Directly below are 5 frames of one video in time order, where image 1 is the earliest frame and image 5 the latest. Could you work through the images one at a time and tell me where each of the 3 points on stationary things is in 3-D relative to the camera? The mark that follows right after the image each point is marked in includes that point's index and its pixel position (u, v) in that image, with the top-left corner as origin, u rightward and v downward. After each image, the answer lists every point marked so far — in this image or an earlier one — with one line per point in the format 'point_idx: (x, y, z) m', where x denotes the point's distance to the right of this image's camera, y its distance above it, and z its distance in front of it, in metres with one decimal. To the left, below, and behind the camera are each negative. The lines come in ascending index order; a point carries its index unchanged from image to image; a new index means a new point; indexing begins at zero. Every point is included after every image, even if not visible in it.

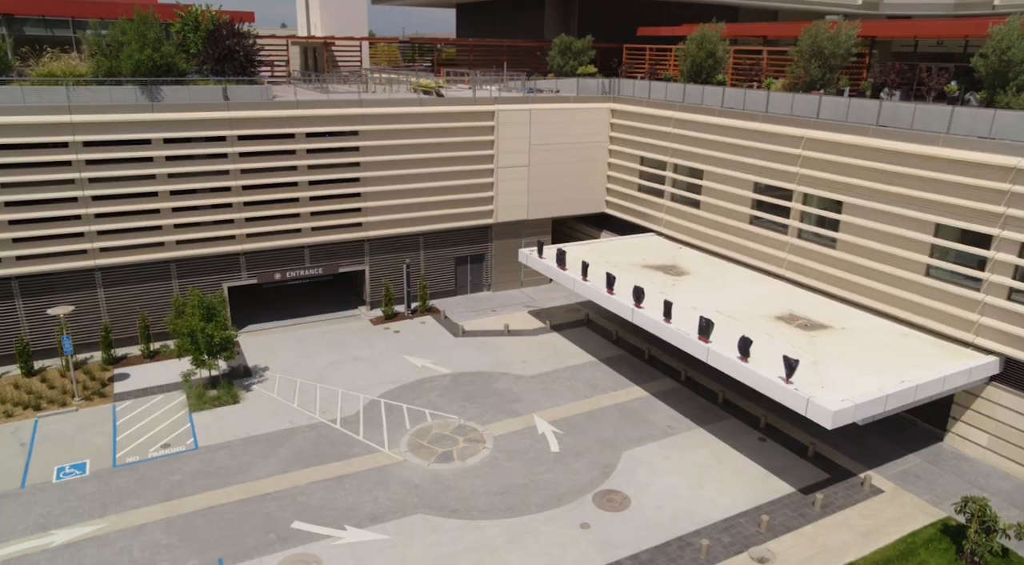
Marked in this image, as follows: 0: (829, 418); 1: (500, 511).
0: (+8.3, -3.5, +17.8) m
1: (-0.3, -6.3, +19.3) m
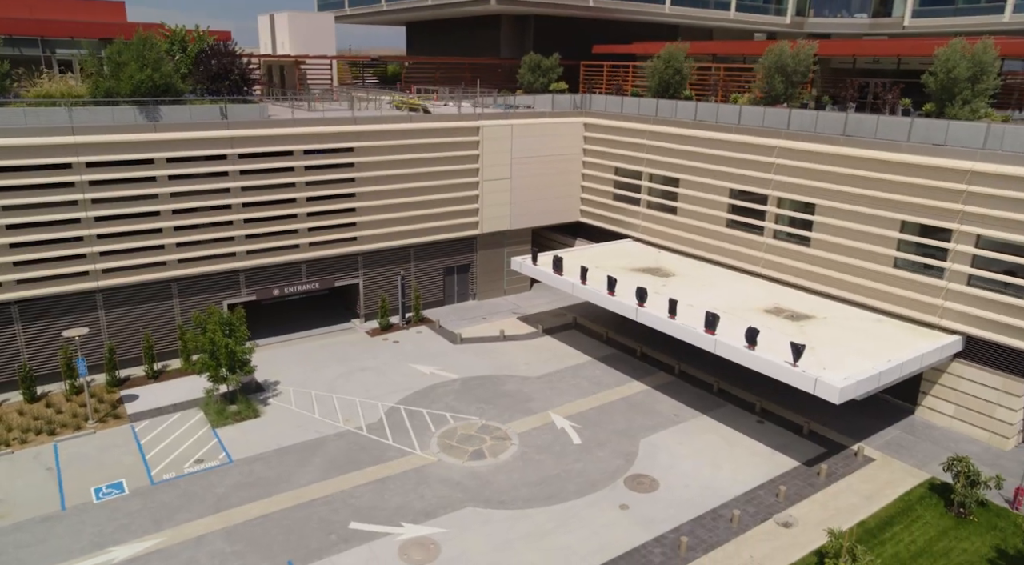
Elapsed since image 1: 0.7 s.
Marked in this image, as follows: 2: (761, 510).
0: (+9.5, -3.2, +20.1) m
1: (+1.0, -6.4, +20.6) m
2: (+7.2, -6.6, +20.0) m
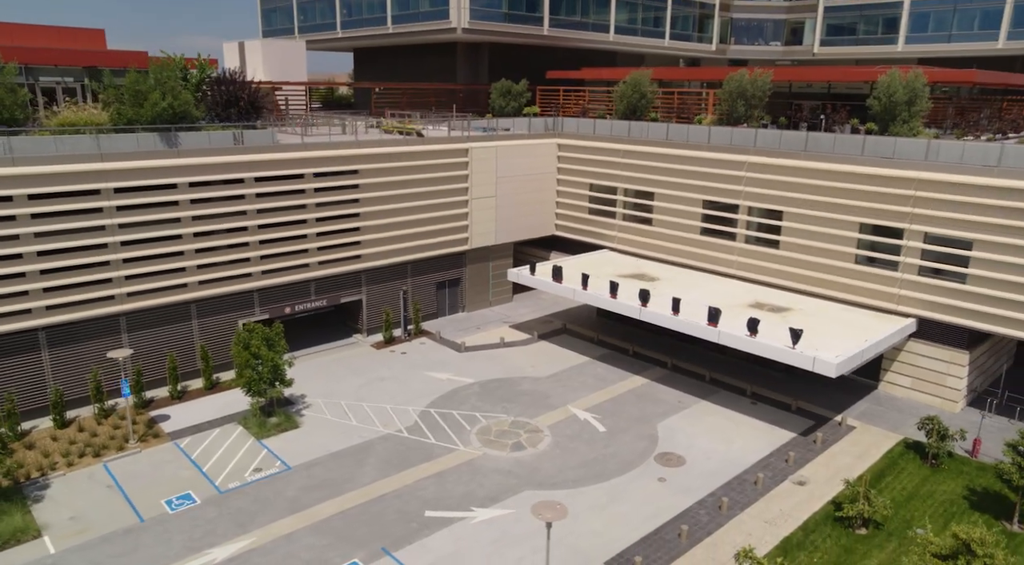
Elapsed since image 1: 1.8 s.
0: (+11.0, -2.9, +23.6) m
1: (+2.6, -6.5, +23.0) m
2: (+8.9, -6.4, +23.2) m
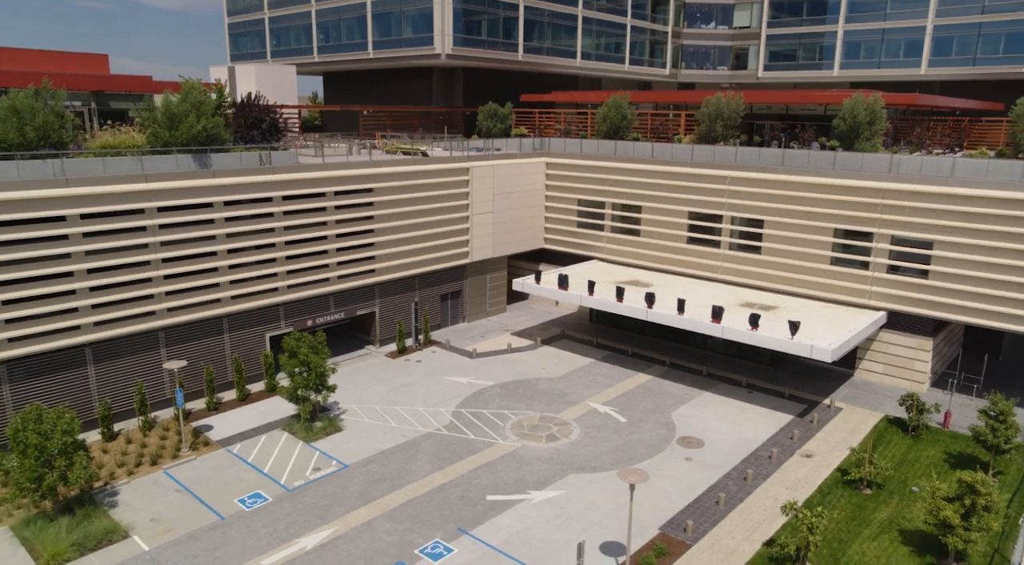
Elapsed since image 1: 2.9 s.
0: (+12.4, -2.8, +27.0) m
1: (+4.2, -6.6, +25.4) m
2: (+10.4, -6.3, +26.2) m
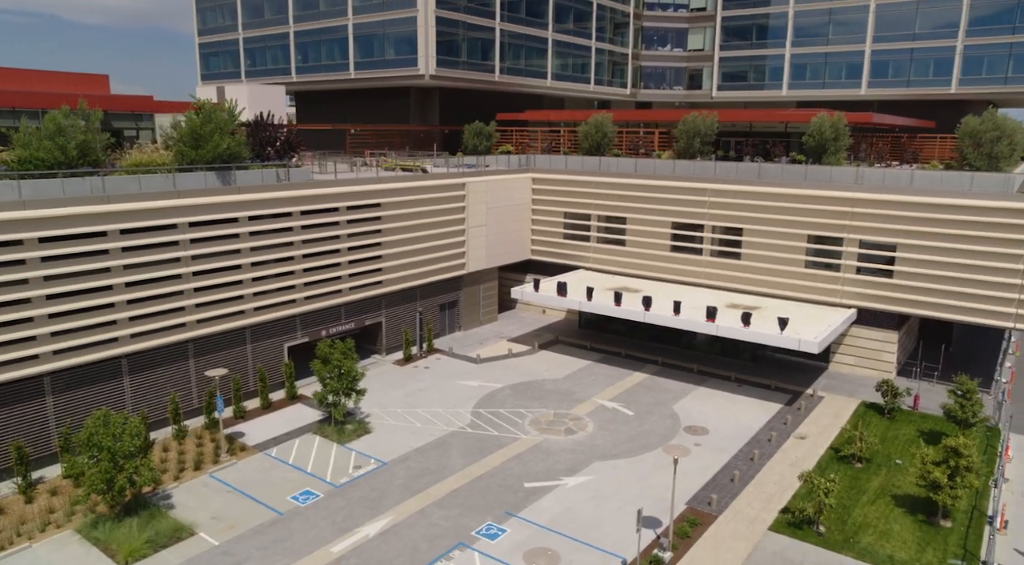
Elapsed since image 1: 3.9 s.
0: (+13.2, -2.8, +30.0) m
1: (+5.2, -6.7, +27.7) m
2: (+11.3, -6.3, +29.0) m
